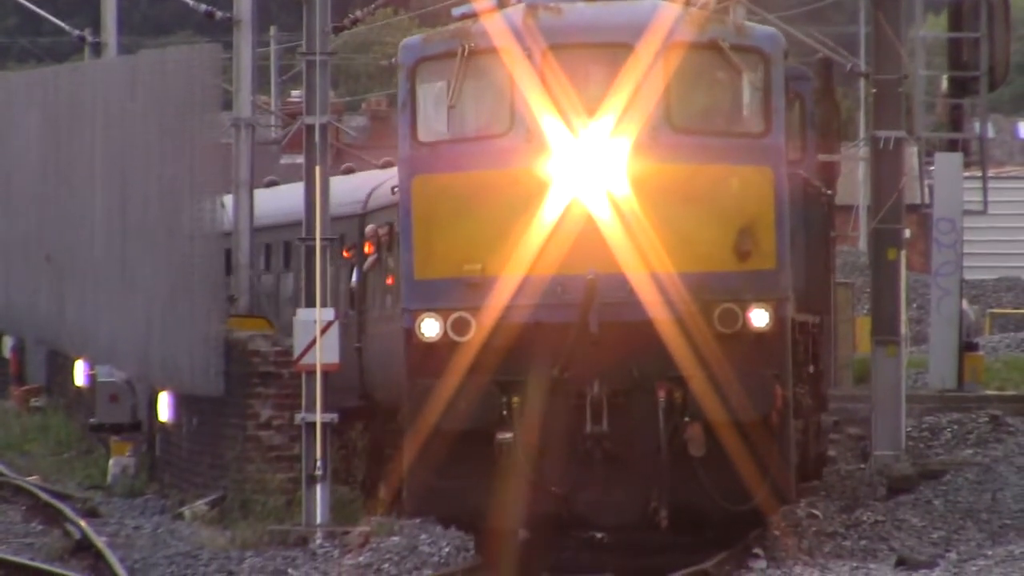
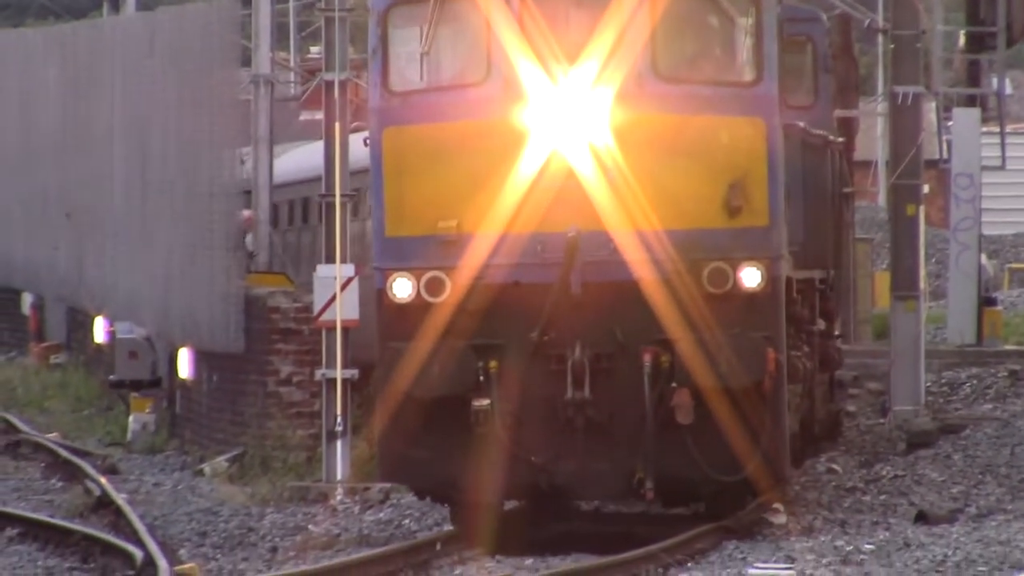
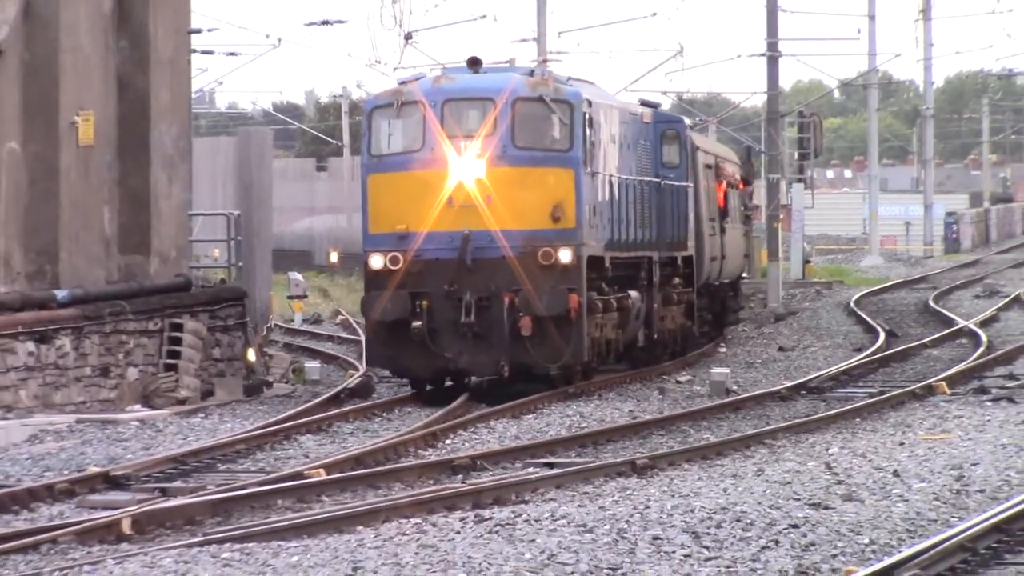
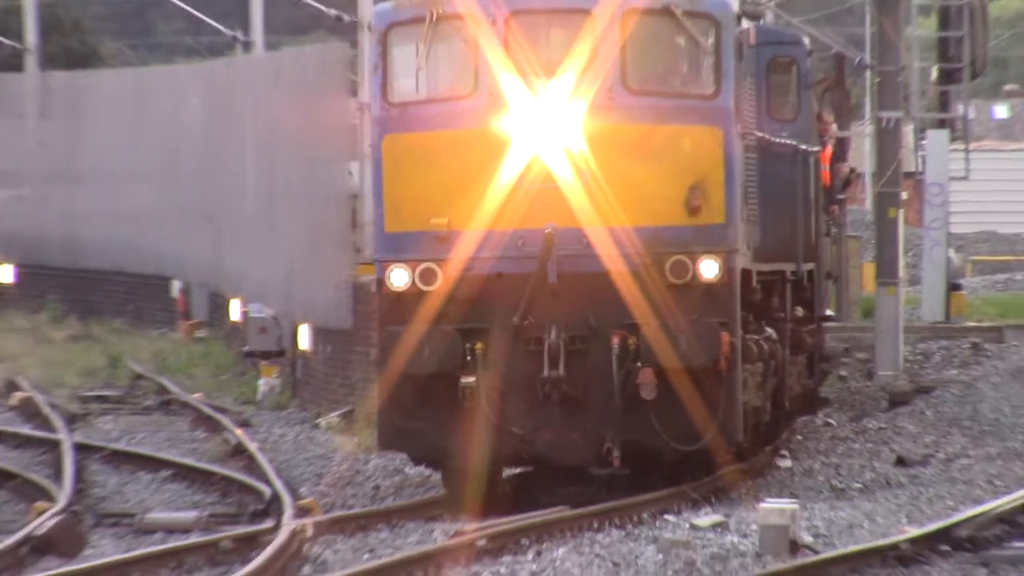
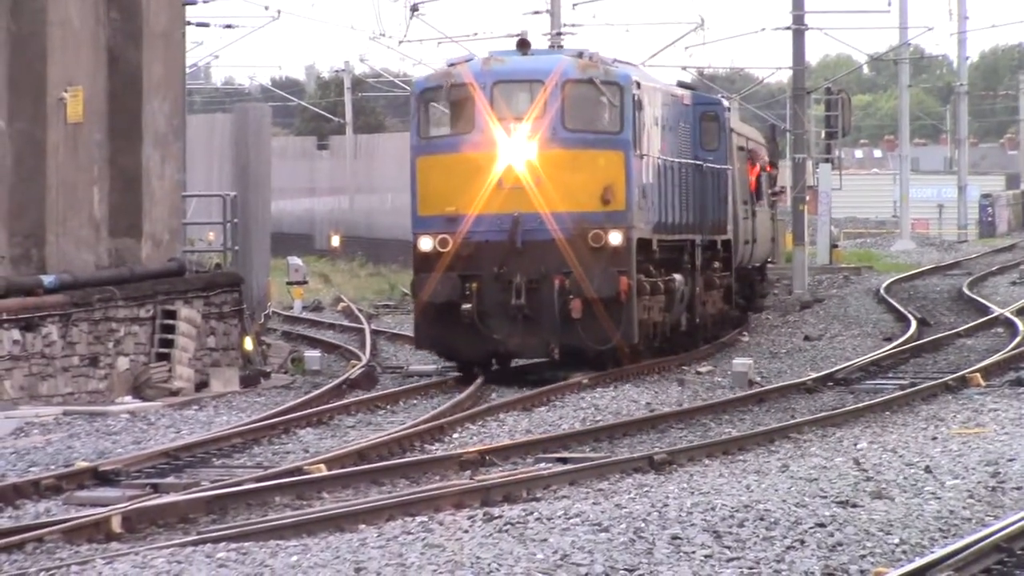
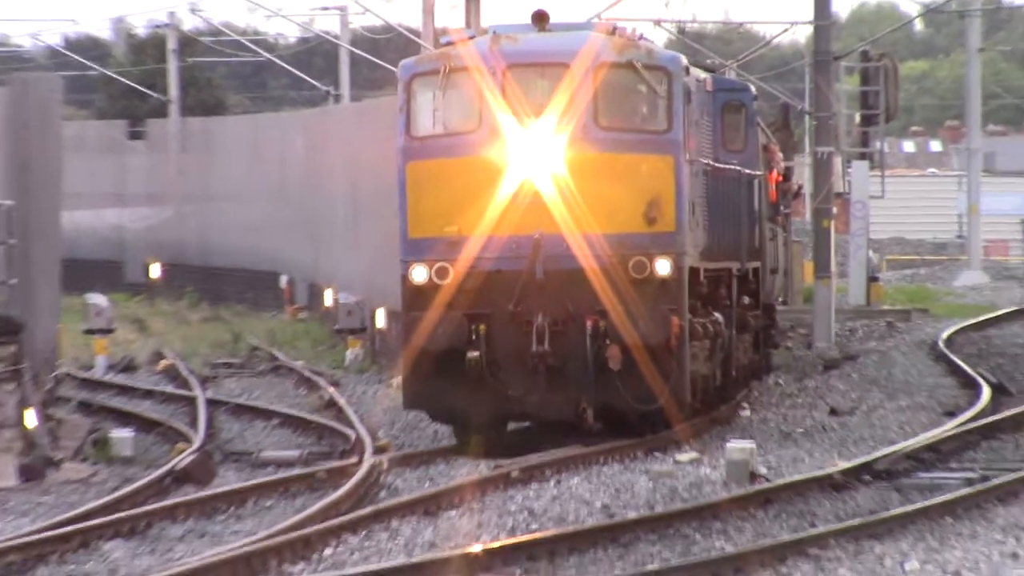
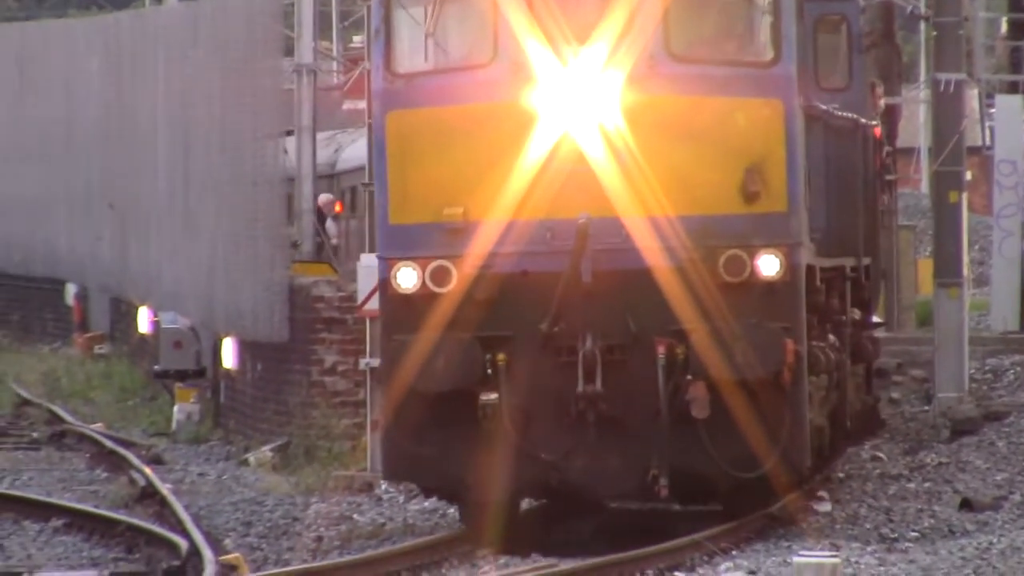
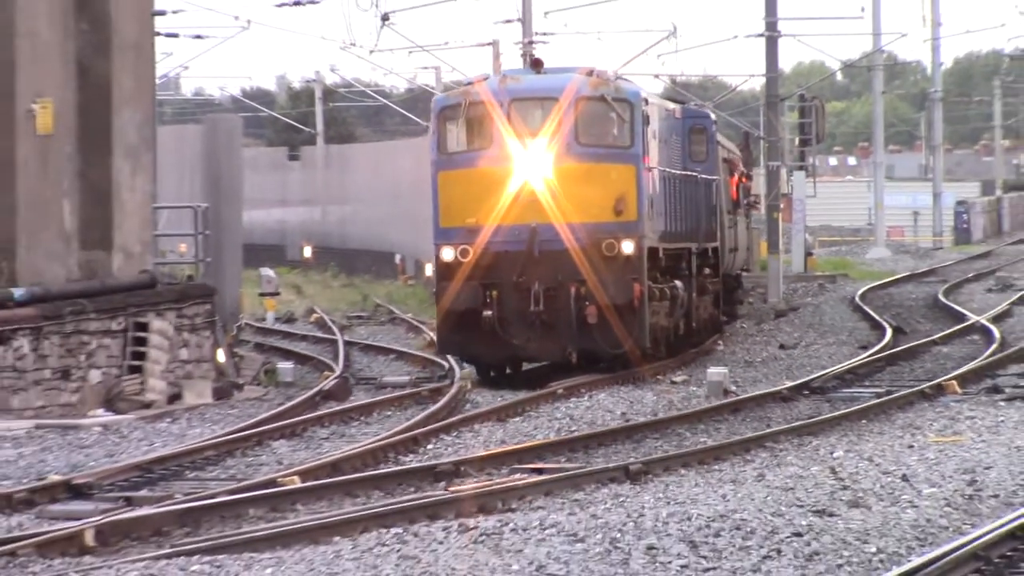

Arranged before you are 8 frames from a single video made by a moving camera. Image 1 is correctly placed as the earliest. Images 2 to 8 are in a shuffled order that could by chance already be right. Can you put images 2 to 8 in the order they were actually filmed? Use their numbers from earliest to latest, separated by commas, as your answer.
2, 7, 4, 6, 8, 5, 3
